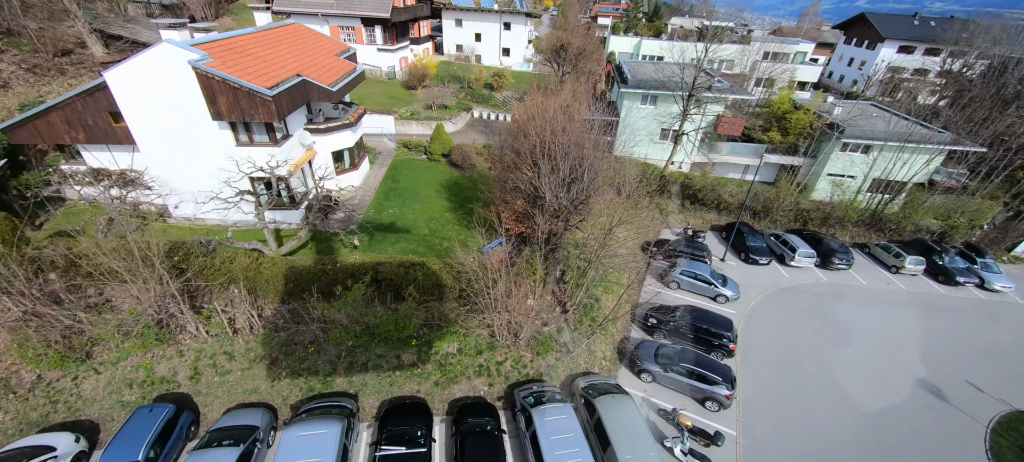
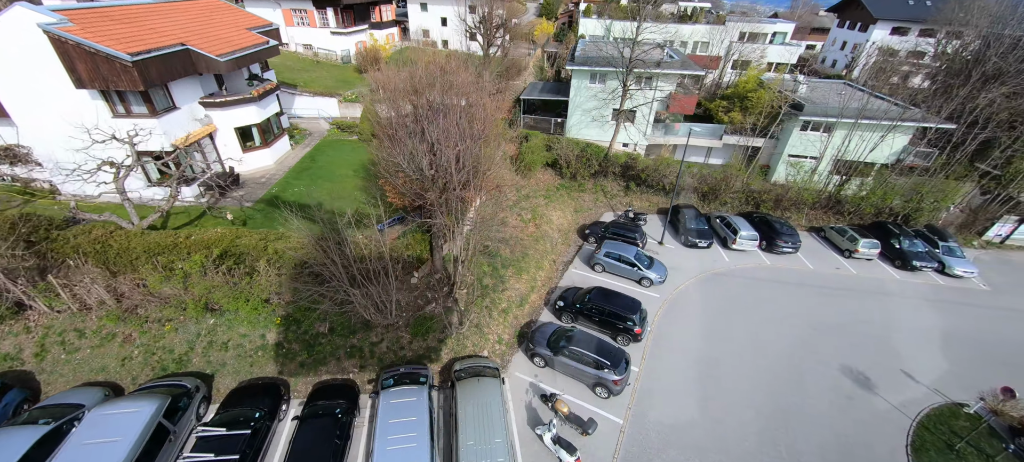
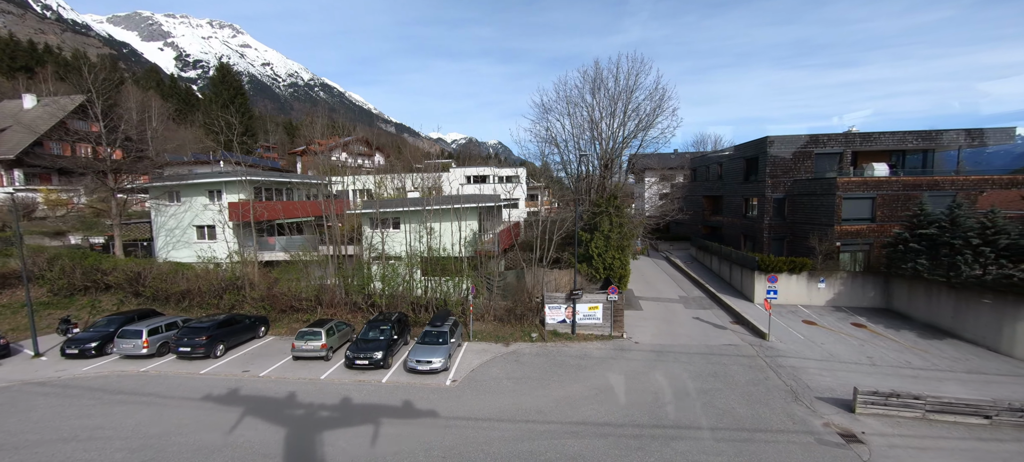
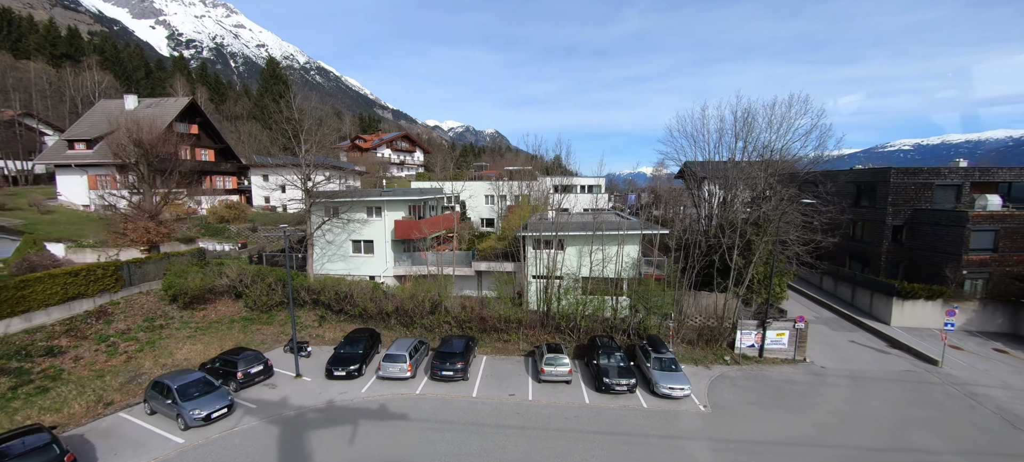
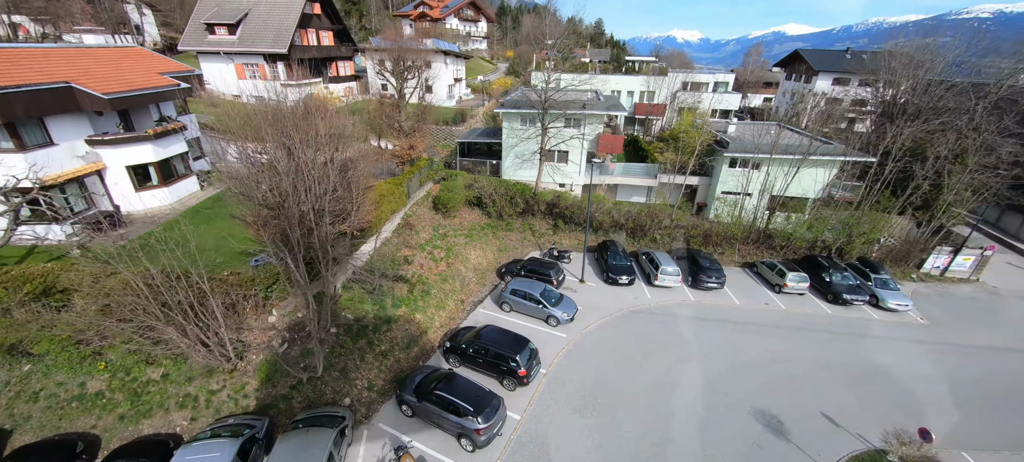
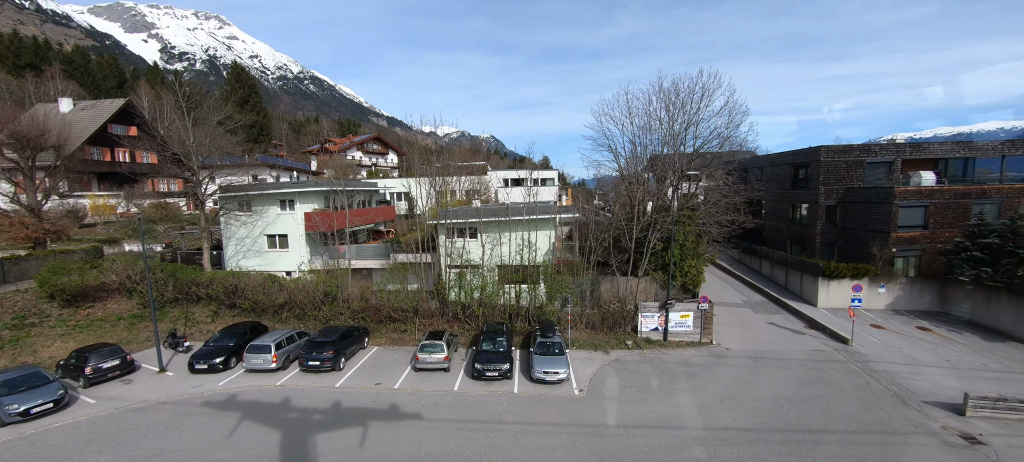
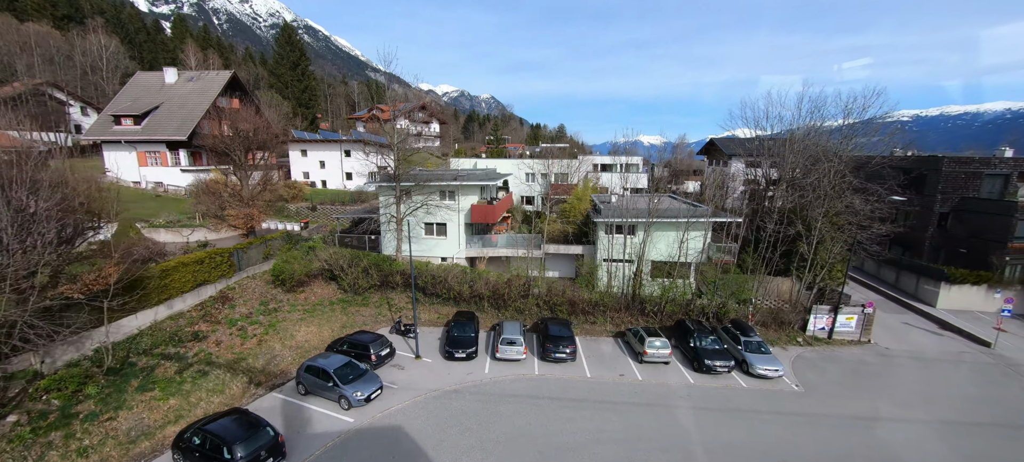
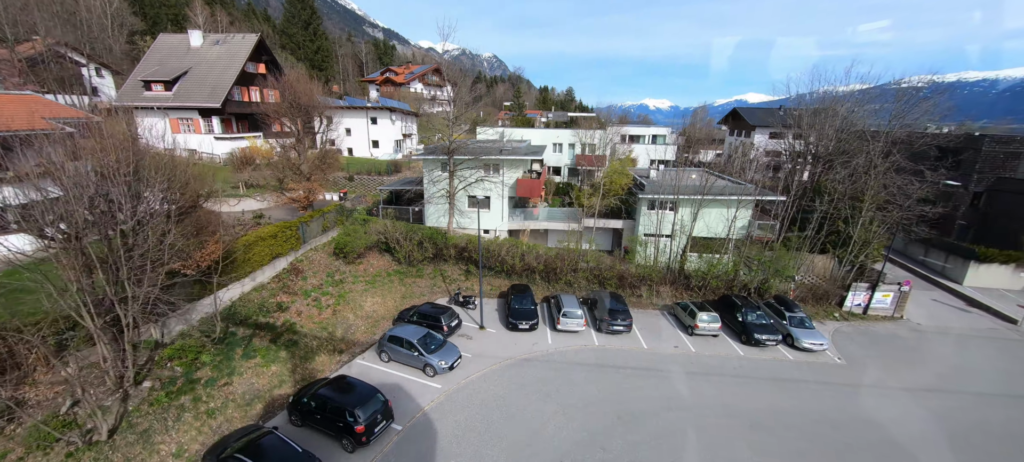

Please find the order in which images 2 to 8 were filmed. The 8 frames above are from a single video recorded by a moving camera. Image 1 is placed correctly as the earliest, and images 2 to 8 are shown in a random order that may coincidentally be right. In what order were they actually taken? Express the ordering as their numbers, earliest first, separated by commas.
2, 5, 8, 7, 4, 6, 3
